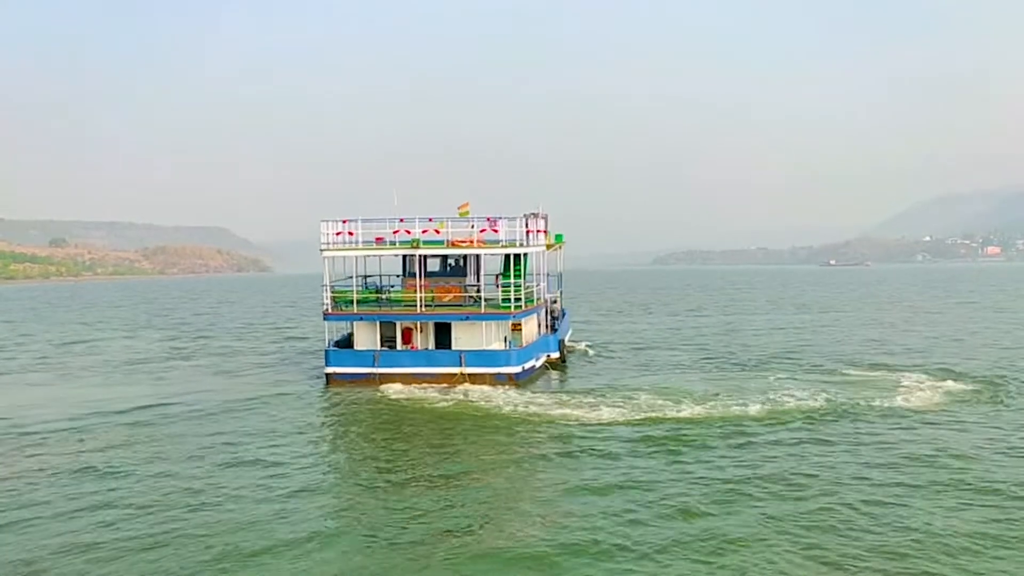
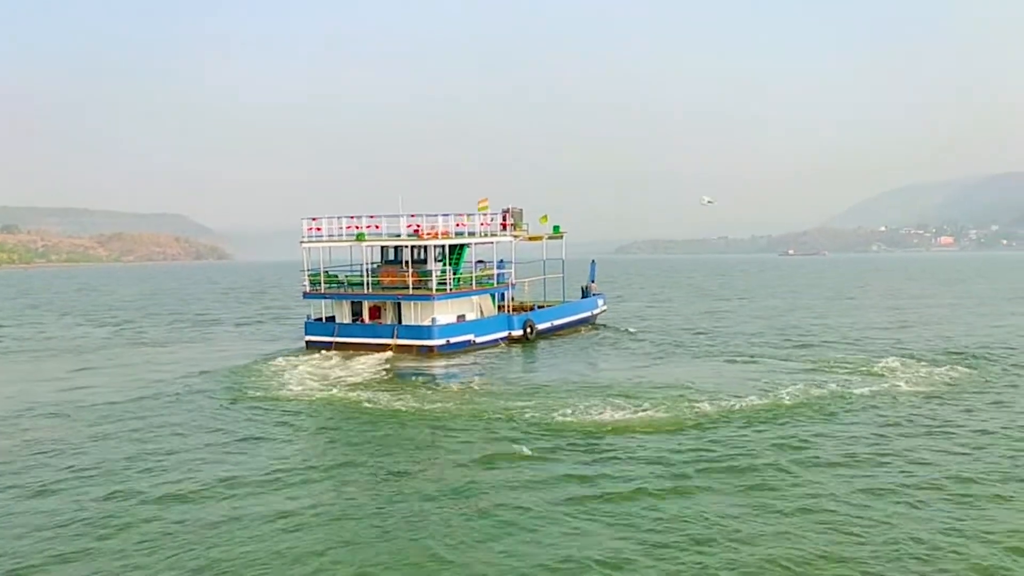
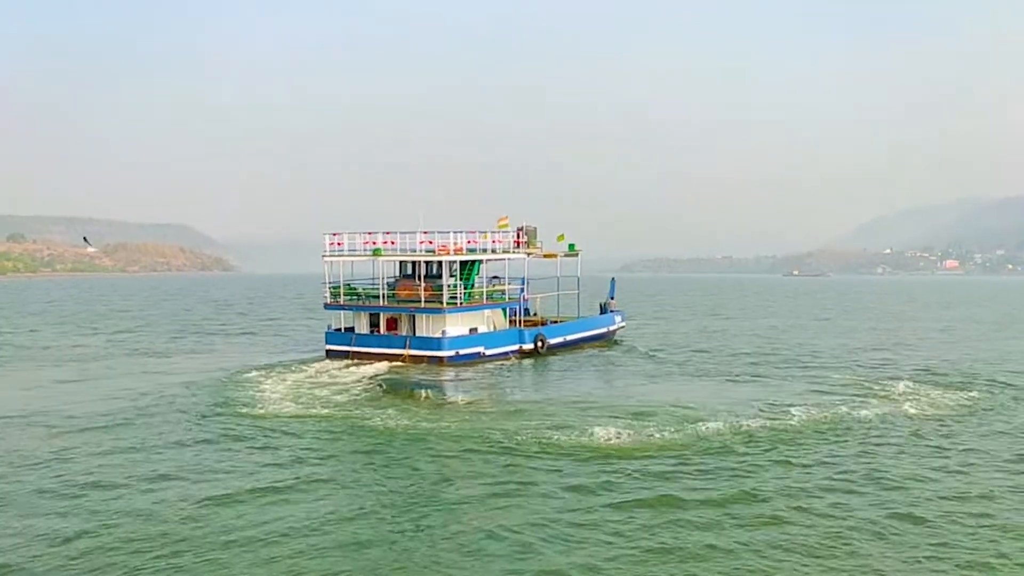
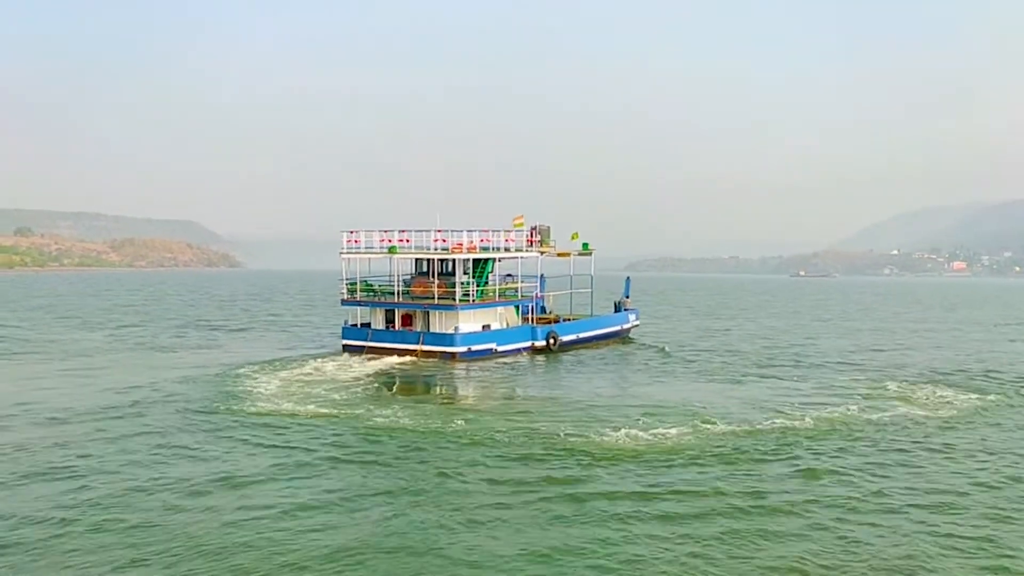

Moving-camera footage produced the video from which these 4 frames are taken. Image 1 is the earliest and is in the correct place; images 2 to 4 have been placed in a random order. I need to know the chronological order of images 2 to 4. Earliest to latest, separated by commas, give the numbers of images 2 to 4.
2, 3, 4
